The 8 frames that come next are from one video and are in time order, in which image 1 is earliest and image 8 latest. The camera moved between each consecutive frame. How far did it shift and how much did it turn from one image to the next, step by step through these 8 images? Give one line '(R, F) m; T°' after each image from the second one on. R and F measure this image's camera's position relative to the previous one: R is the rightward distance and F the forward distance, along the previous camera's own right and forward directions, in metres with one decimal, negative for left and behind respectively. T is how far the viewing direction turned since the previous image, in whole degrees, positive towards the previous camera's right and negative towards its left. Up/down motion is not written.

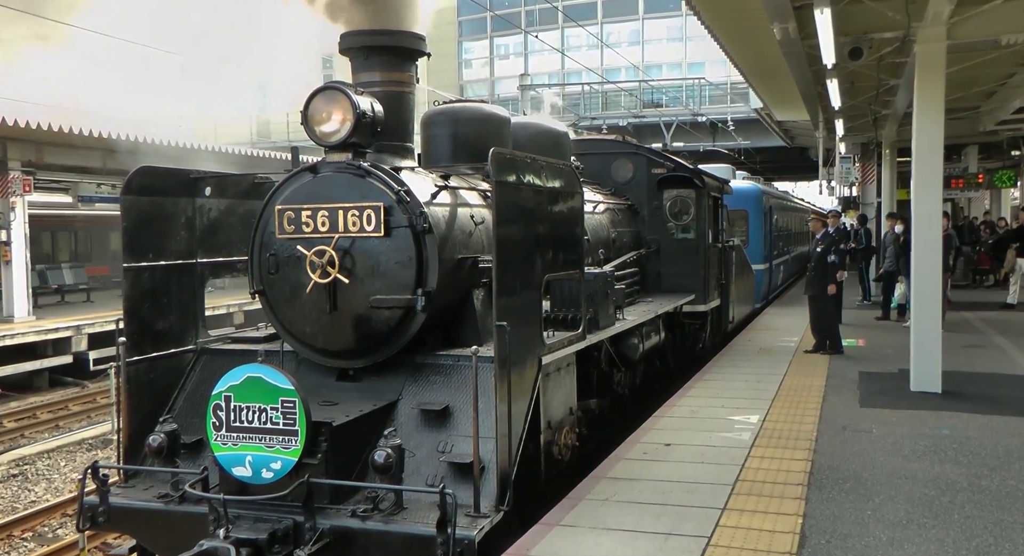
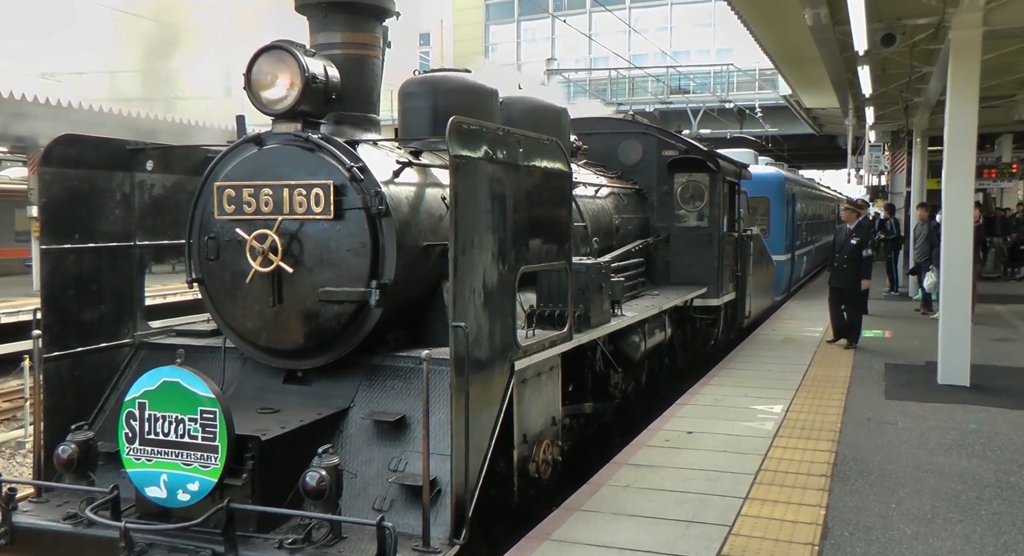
(+0.3, +0.7) m; -1°
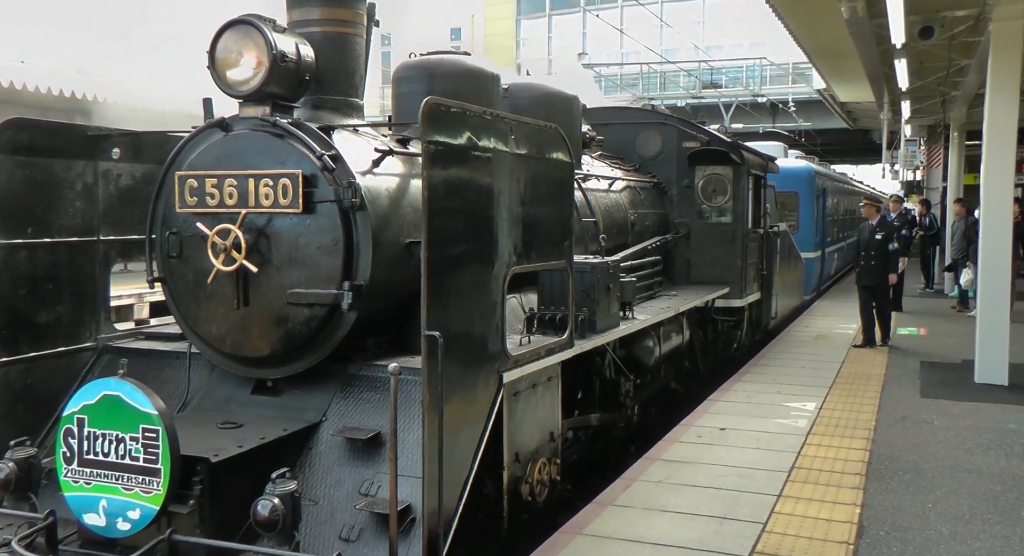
(+0.2, +0.5) m; -2°
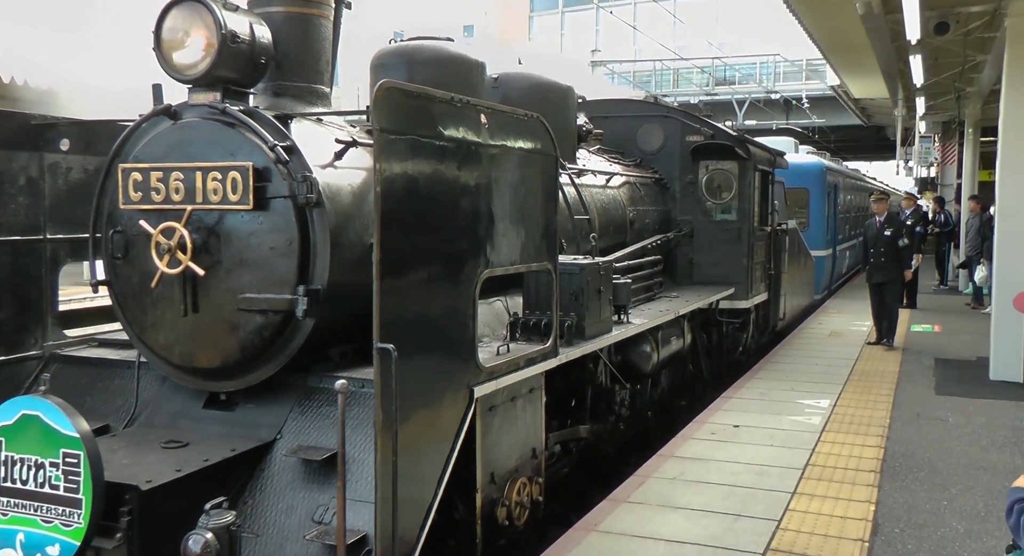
(+0.2, +0.4) m; -1°
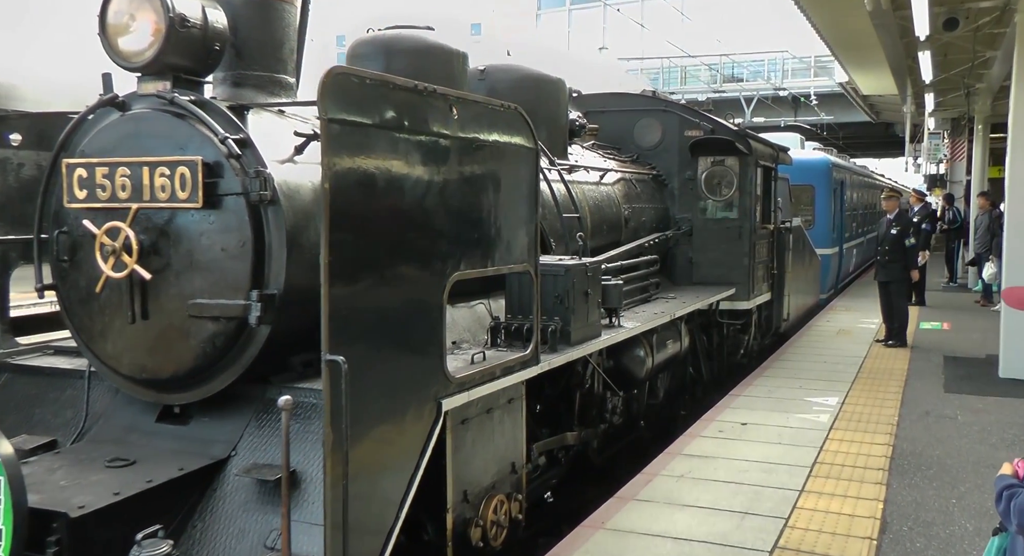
(+0.1, +0.3) m; 0°
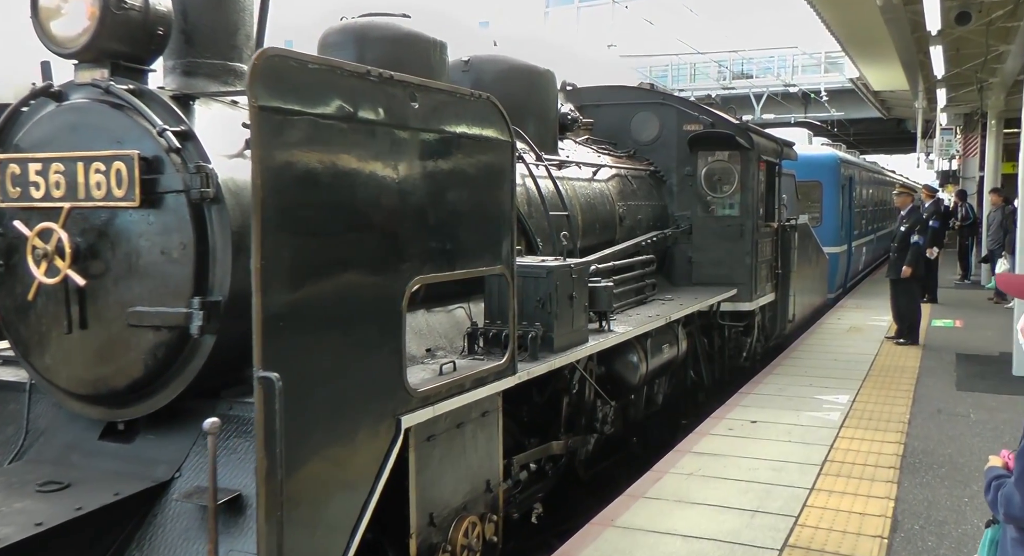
(+0.1, +0.3) m; -1°
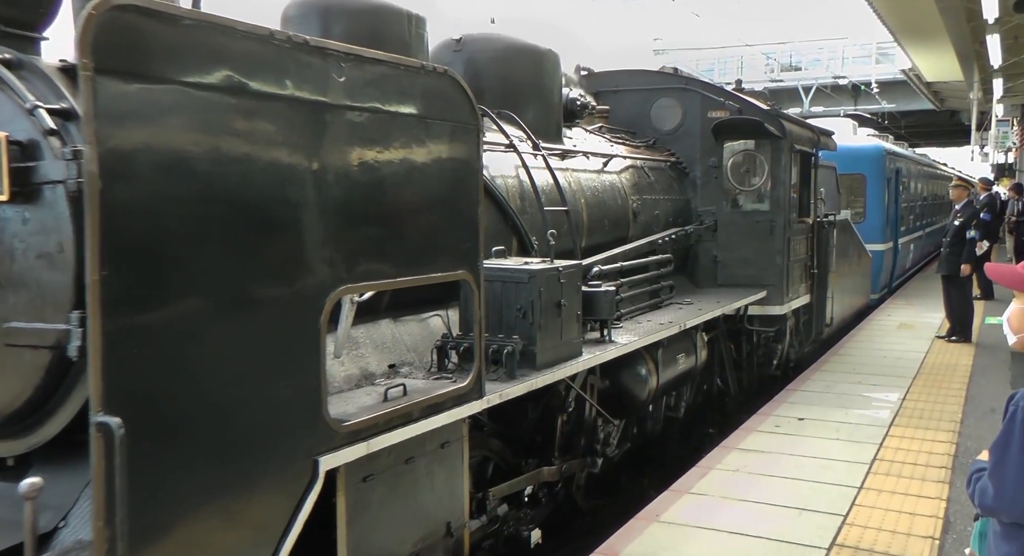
(+0.3, +0.6) m; -3°
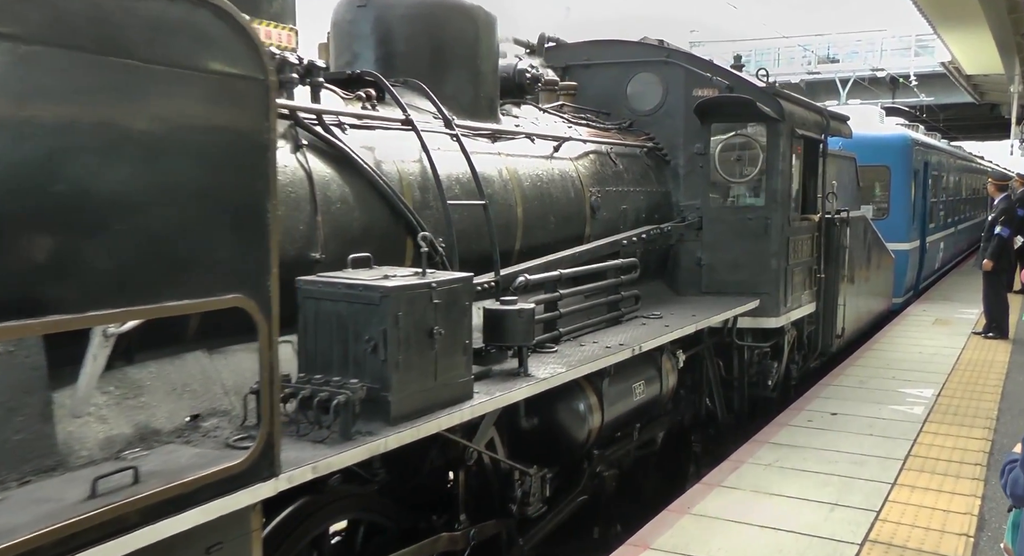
(+0.5, +1.1) m; -2°
